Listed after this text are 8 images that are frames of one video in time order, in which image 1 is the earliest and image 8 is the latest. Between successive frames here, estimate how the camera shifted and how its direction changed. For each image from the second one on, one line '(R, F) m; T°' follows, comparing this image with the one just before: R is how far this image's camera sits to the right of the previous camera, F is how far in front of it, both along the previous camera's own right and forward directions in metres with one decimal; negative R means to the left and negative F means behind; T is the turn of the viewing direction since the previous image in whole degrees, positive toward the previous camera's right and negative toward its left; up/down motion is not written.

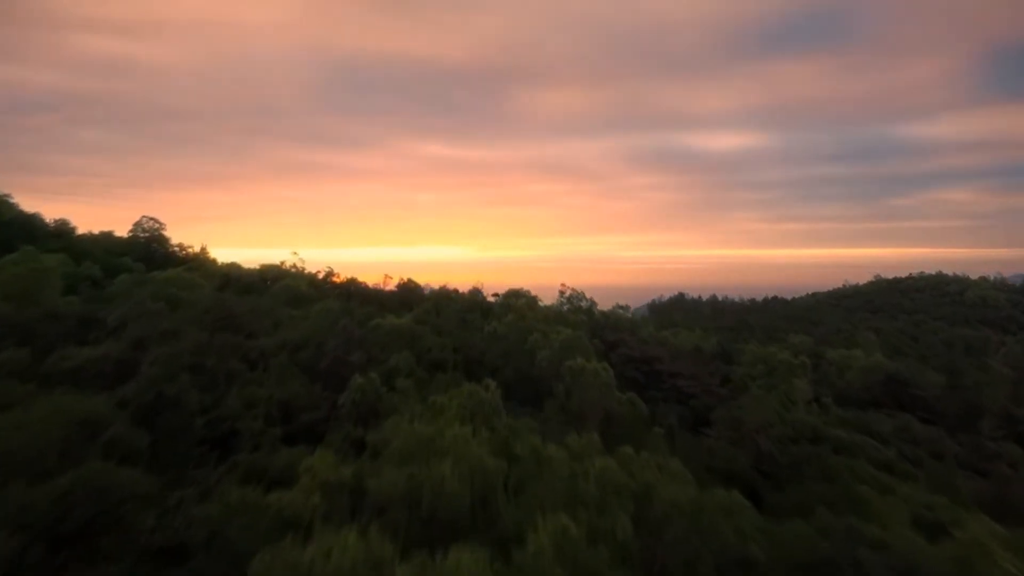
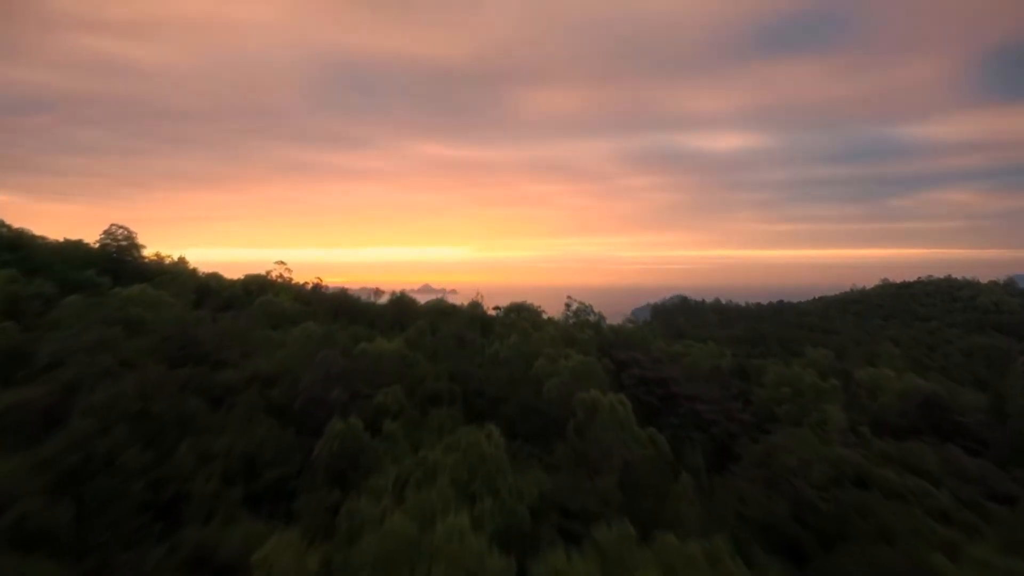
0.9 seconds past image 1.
(0.0, +1.0) m; 0°
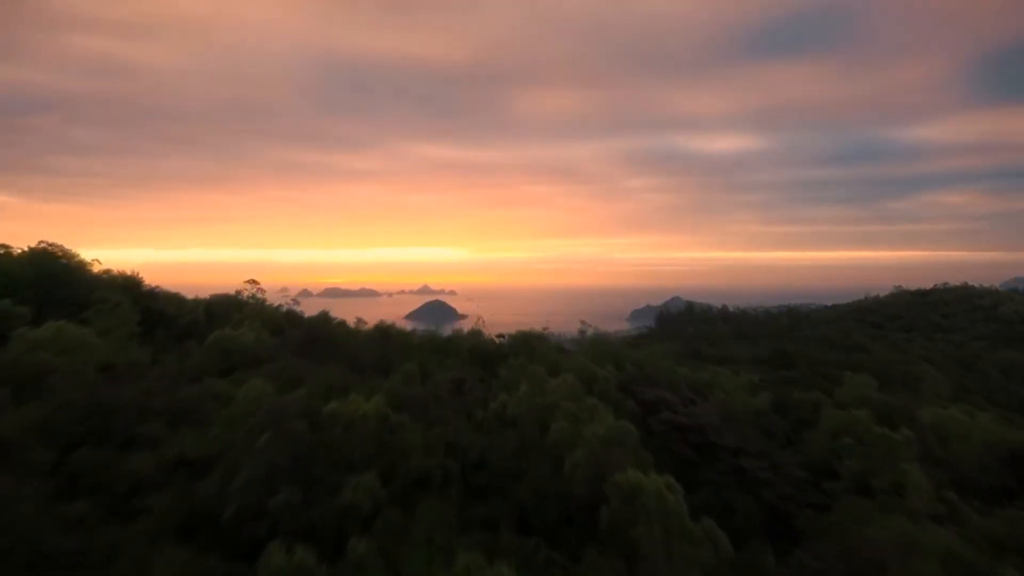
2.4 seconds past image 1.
(-0.1, +1.7) m; 0°
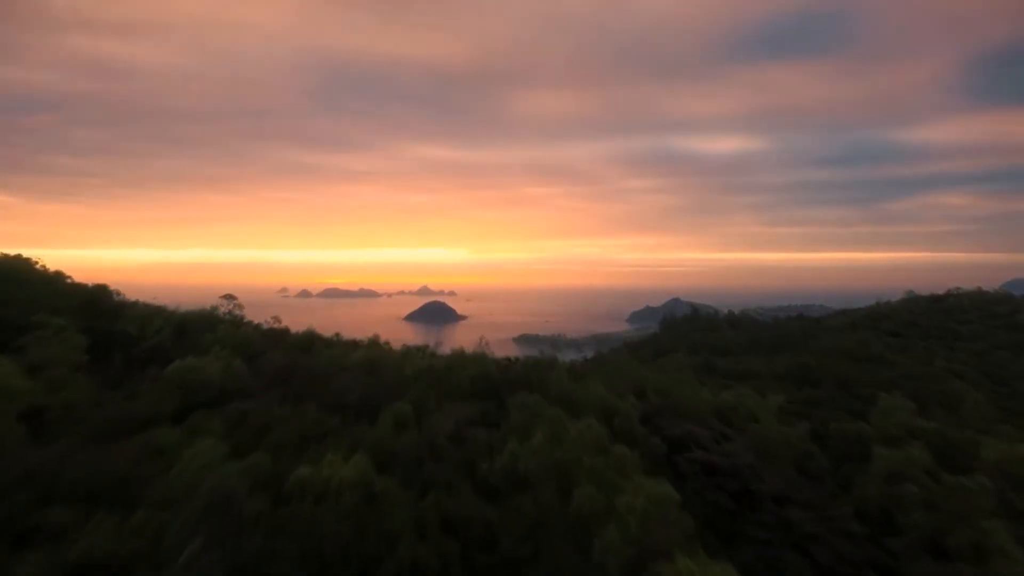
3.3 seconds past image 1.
(-0.1, +1.2) m; 0°
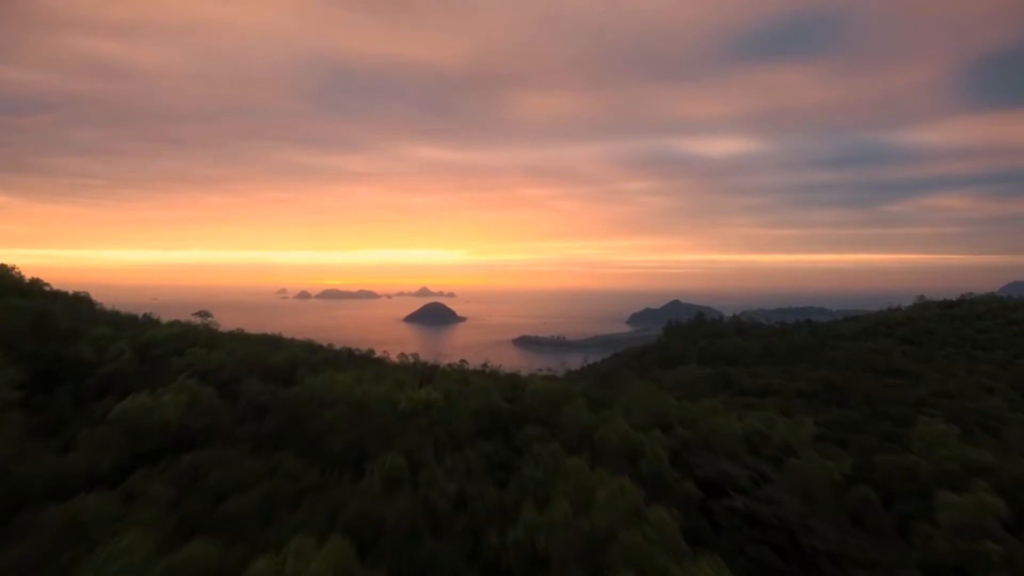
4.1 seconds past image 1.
(-0.1, +1.1) m; 0°
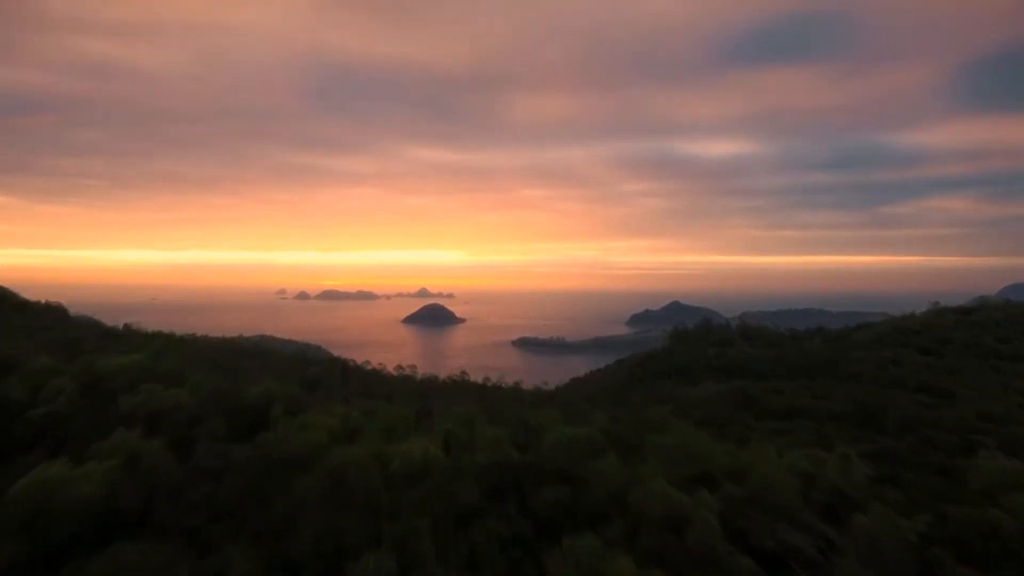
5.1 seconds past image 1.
(-0.1, +1.4) m; 0°
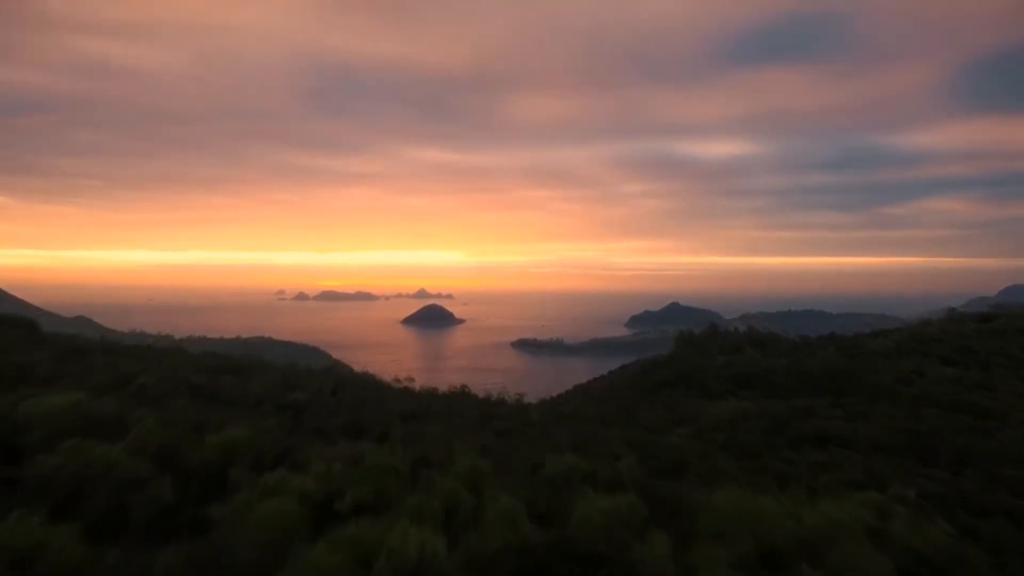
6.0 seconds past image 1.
(-0.1, +1.5) m; 0°
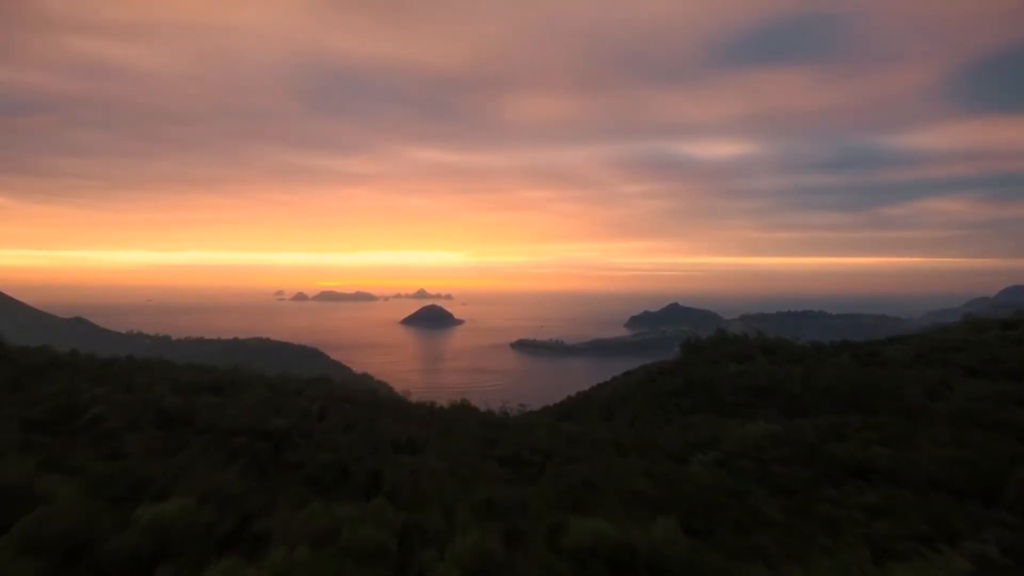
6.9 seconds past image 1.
(-0.1, +1.5) m; 0°
